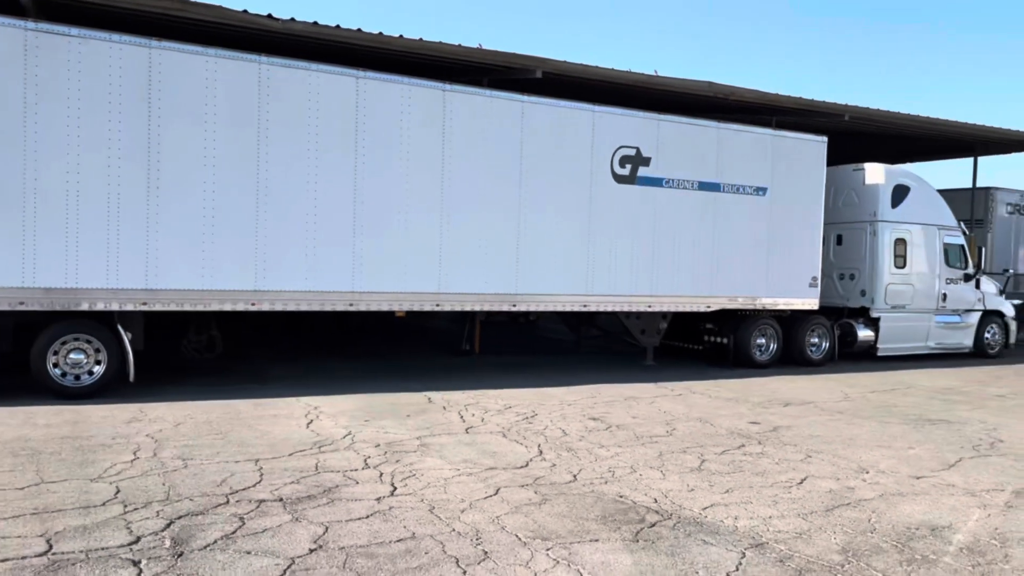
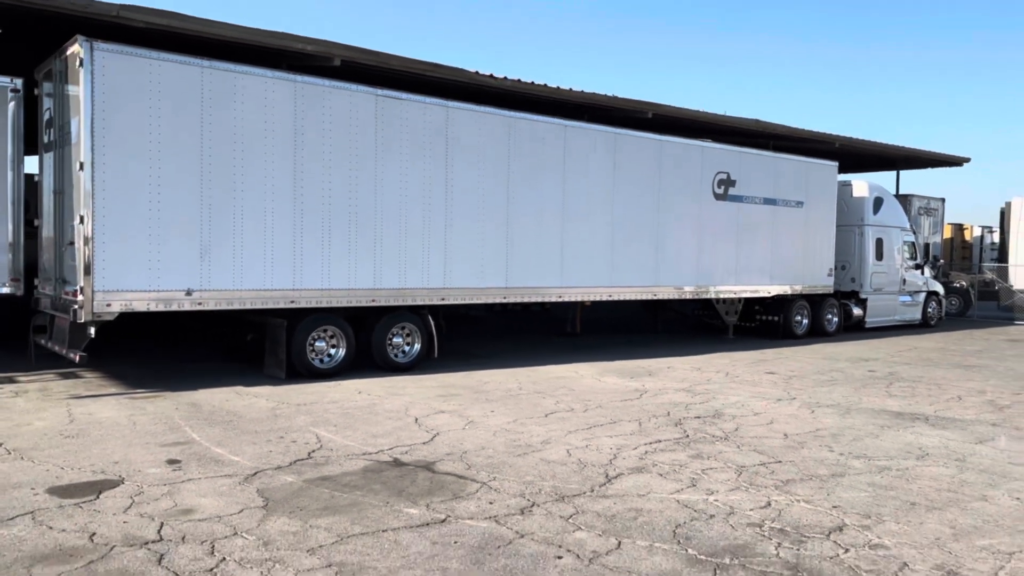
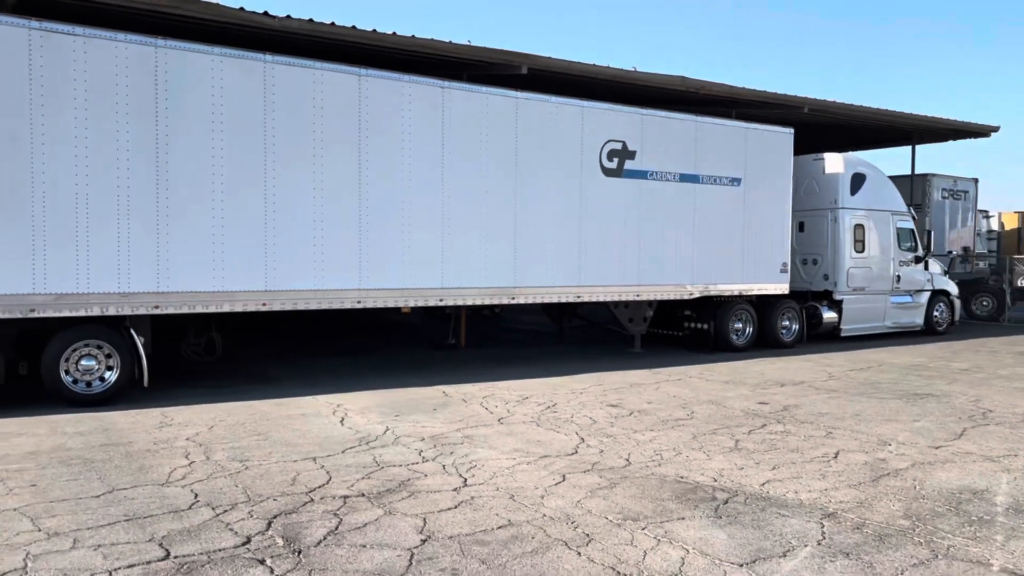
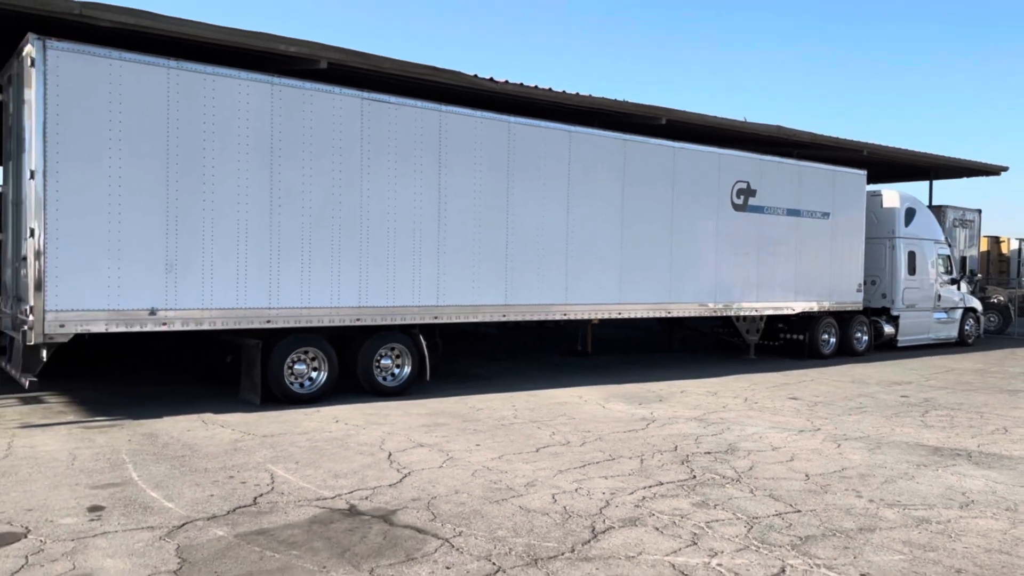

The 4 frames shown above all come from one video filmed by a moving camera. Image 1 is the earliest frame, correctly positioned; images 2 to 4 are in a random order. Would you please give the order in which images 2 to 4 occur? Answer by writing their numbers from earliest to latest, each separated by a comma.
3, 4, 2
